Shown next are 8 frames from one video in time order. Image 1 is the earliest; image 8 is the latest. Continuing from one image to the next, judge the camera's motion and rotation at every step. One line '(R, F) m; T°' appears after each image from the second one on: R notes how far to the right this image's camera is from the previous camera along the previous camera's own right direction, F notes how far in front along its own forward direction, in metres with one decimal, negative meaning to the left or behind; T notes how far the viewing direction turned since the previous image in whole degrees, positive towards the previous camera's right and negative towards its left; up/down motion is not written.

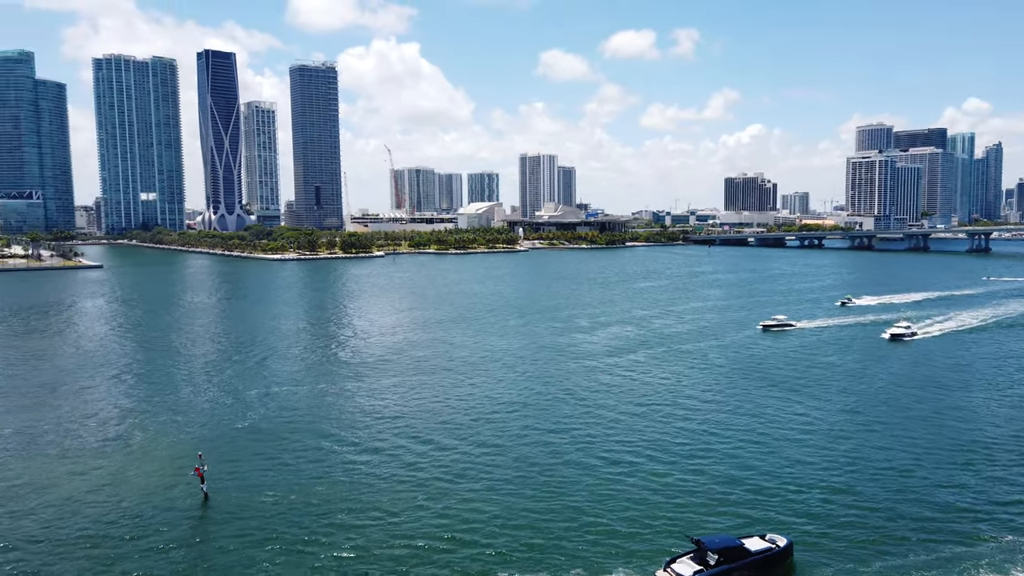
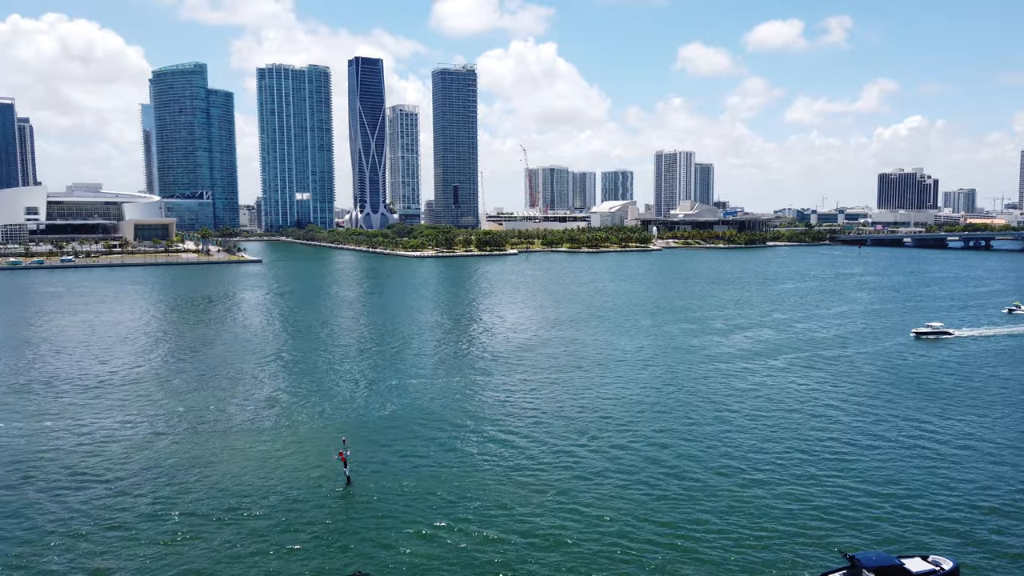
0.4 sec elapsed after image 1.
(0.0, -0.3) m; -11°
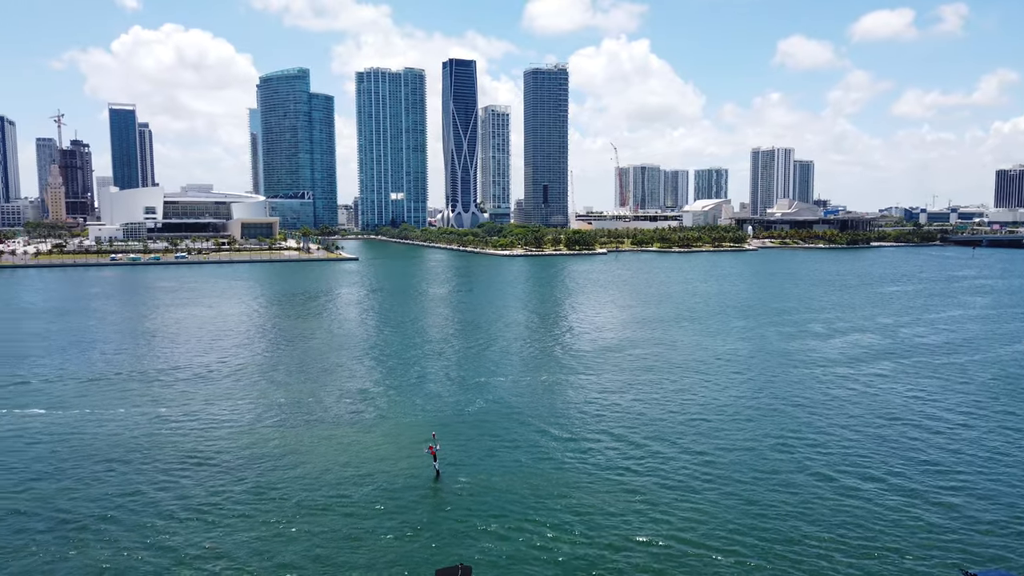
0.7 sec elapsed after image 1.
(0.0, -0.5) m; -7°
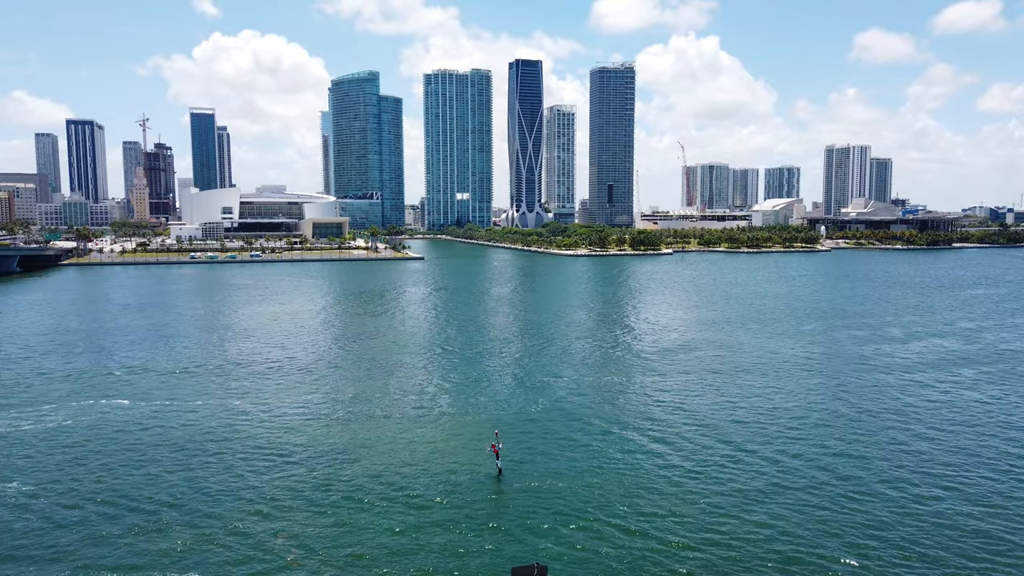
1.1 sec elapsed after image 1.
(+0.1, -0.5) m; -5°
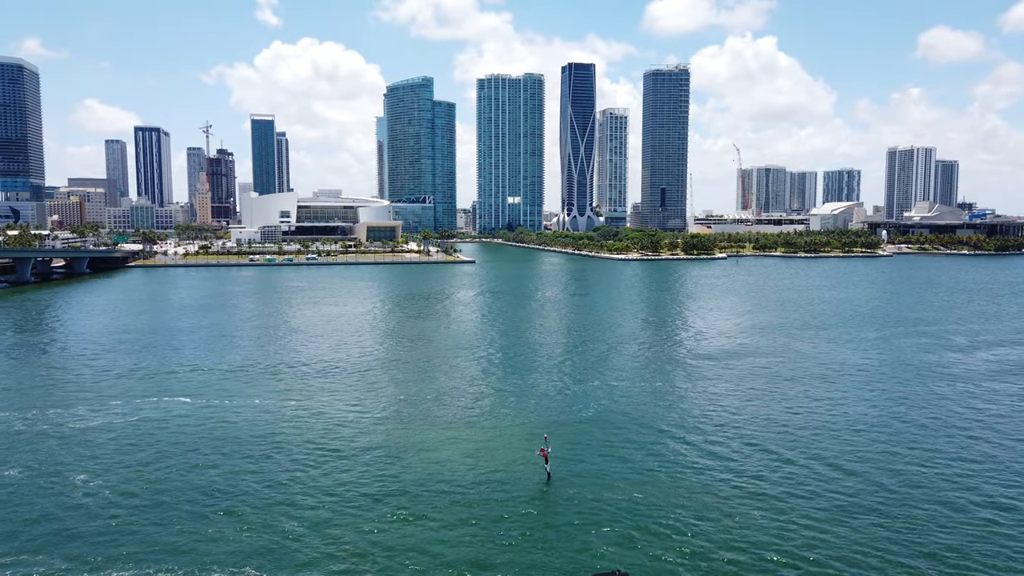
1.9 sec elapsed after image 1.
(+0.1, -0.4) m; -4°
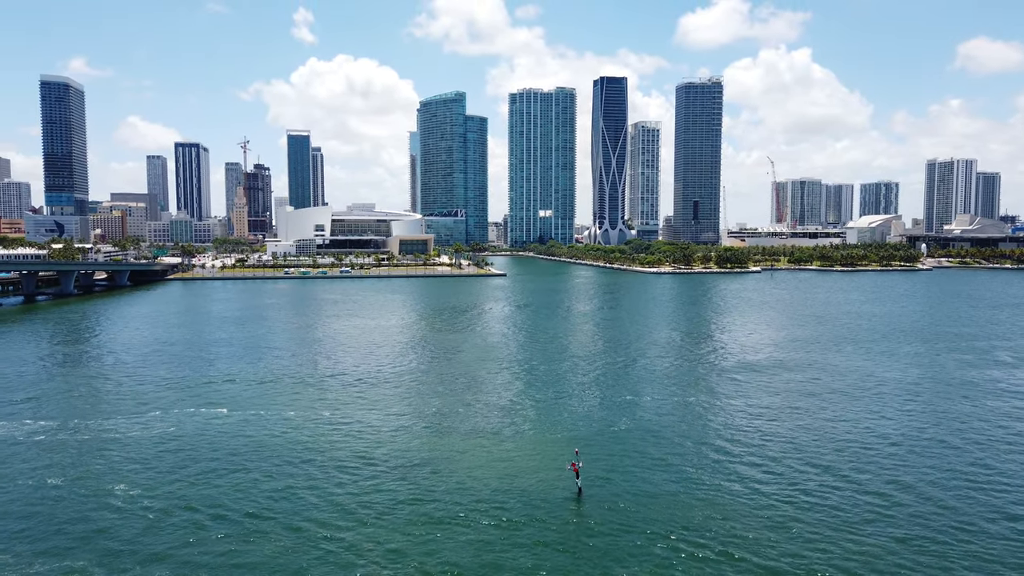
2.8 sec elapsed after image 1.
(0.0, -0.4) m; -3°
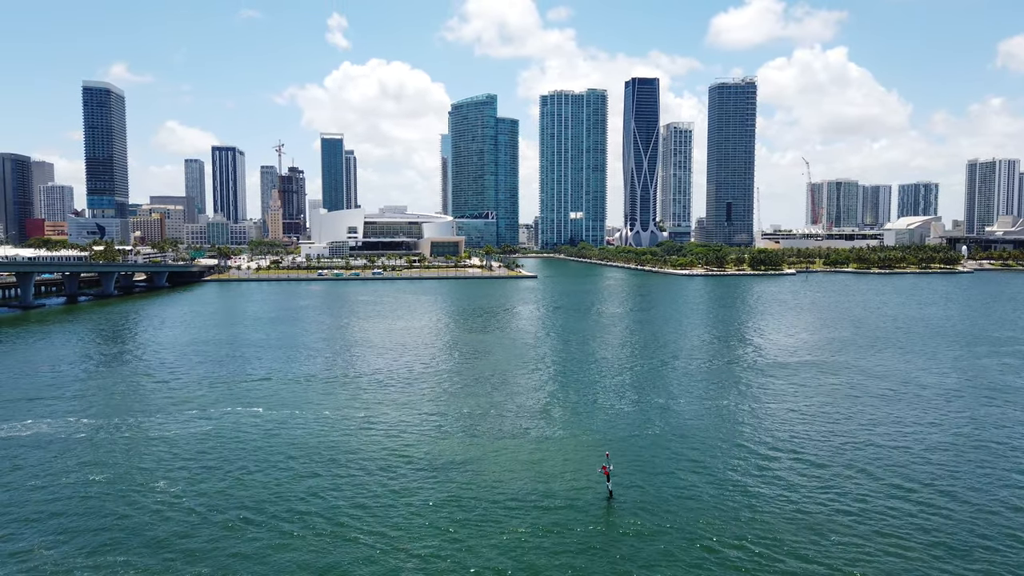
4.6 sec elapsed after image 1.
(+0.1, -0.4) m; -3°
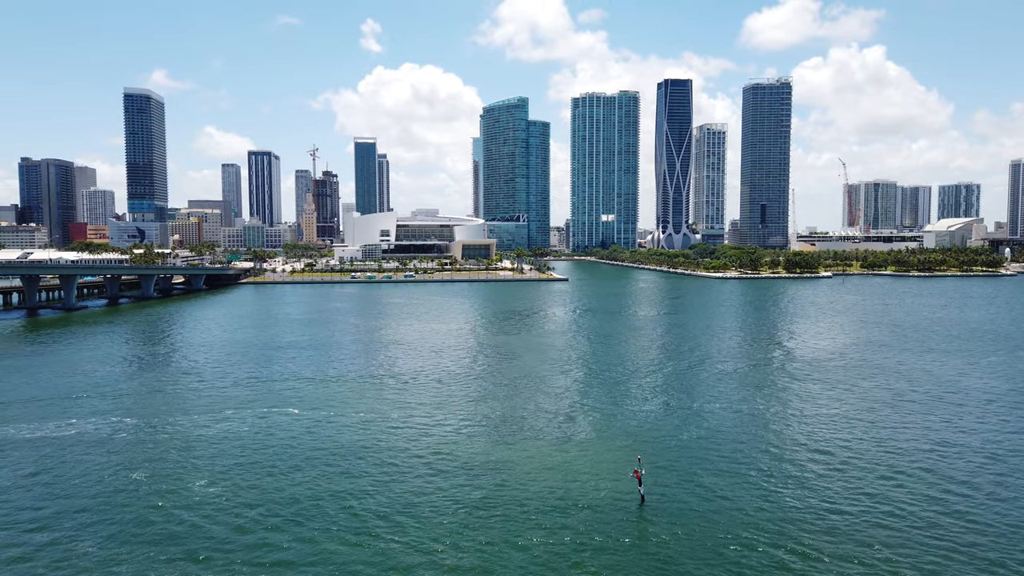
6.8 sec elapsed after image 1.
(+0.1, -0.4) m; -3°
